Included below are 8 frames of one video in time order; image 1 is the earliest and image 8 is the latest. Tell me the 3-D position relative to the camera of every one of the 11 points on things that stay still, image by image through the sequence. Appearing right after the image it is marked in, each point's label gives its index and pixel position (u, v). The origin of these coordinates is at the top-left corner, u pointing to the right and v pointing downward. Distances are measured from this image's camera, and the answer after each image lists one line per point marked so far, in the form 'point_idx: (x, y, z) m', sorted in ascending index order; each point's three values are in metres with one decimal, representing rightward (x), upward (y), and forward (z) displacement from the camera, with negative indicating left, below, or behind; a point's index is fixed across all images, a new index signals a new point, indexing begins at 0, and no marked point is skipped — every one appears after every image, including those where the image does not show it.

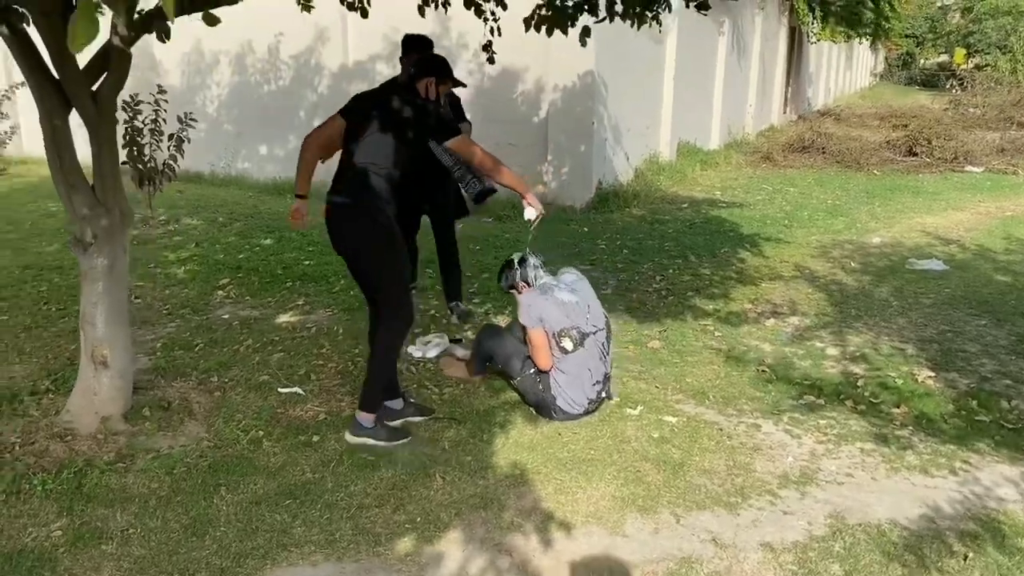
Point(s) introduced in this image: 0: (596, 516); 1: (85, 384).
0: (+0.3, -0.8, +3.2) m
1: (-1.8, -0.4, +3.7) m
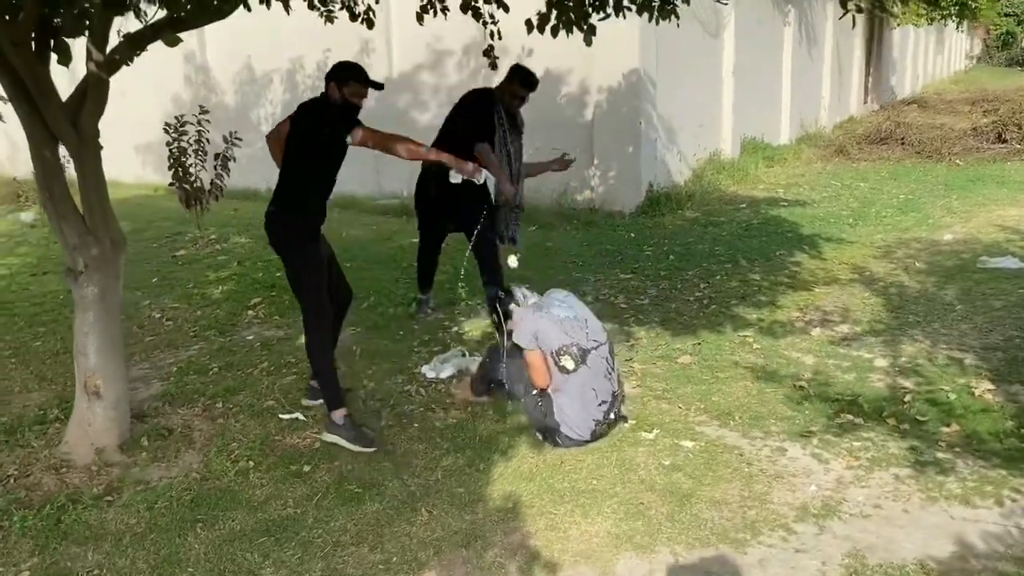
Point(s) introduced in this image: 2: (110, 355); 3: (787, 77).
0: (+0.2, -0.9, +2.9) m
1: (-1.8, -0.5, +3.7) m
2: (-1.6, -0.3, +3.7) m
3: (+3.8, +2.9, +12.7) m
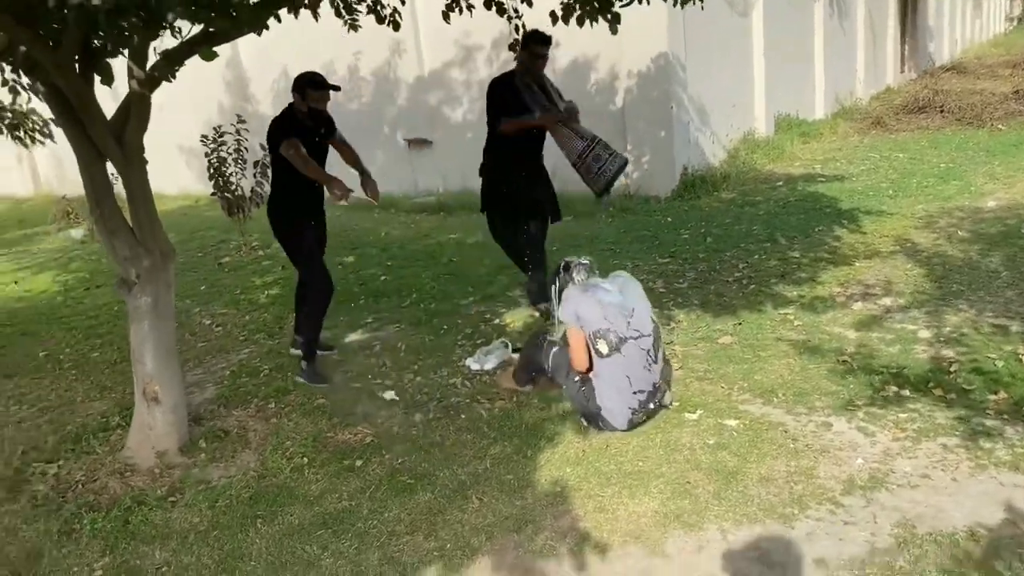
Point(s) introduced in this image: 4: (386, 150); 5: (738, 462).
0: (+0.4, -0.8, +3.0) m
1: (-1.6, -0.6, +3.8) m
2: (-1.5, -0.3, +3.8) m
3: (+4.2, +3.3, +12.5) m
4: (-1.4, +1.5, +9.8) m
5: (+0.8, -0.6, +3.3) m
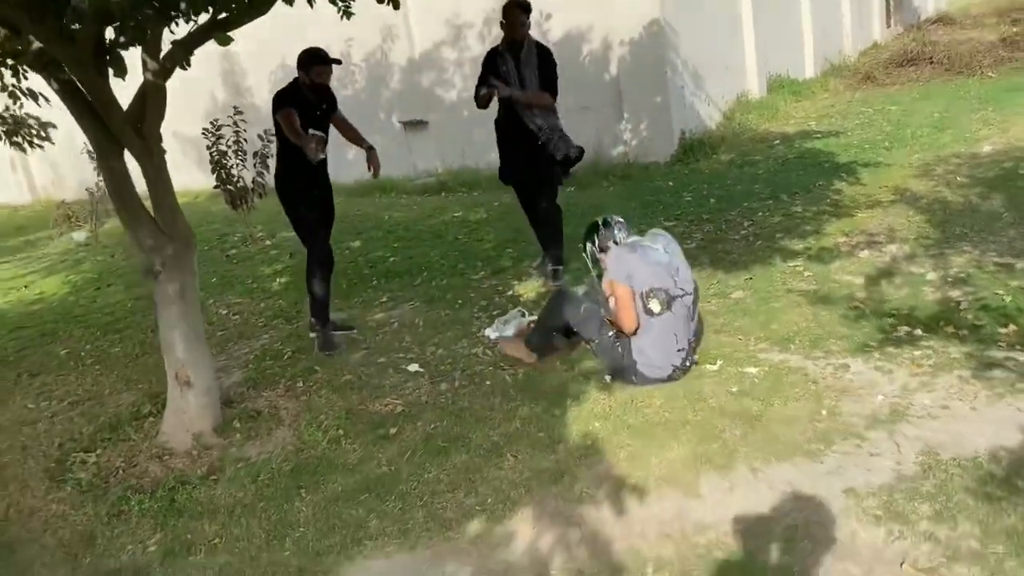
0: (+0.5, -0.6, +3.1) m
1: (-1.5, -0.5, +3.9) m
2: (-1.4, -0.3, +3.9) m
3: (+4.0, +3.8, +12.6) m
4: (-1.4, +1.7, +9.9) m
5: (+0.9, -0.4, +3.4) m
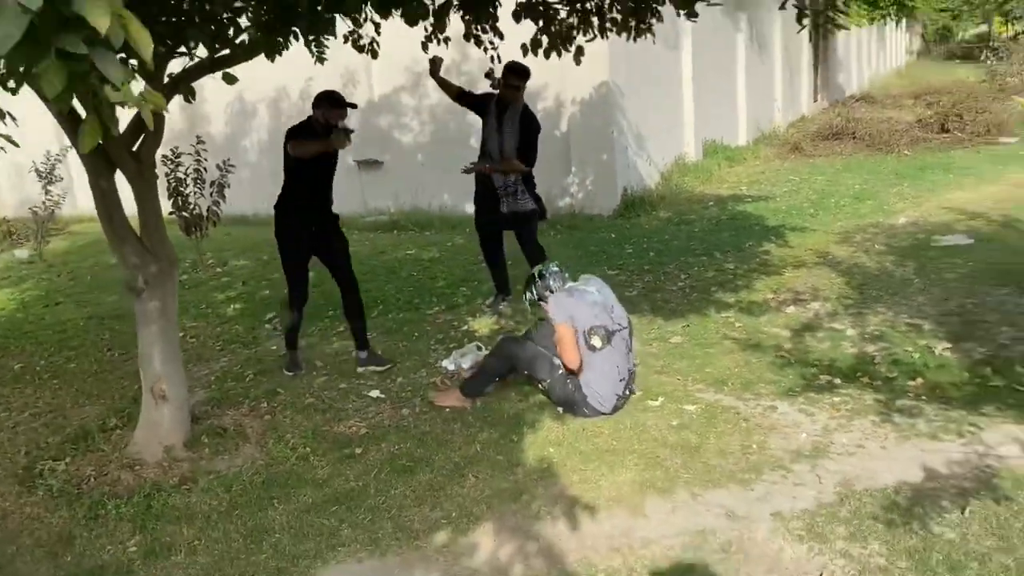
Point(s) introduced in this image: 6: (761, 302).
0: (+0.4, -0.8, +3.4) m
1: (-1.6, -0.6, +4.1) m
2: (-1.5, -0.3, +4.1) m
3: (+3.4, +3.0, +13.4) m
4: (-2.0, +1.3, +10.2) m
5: (+0.8, -0.6, +3.8) m
6: (+1.6, -0.1, +5.8) m
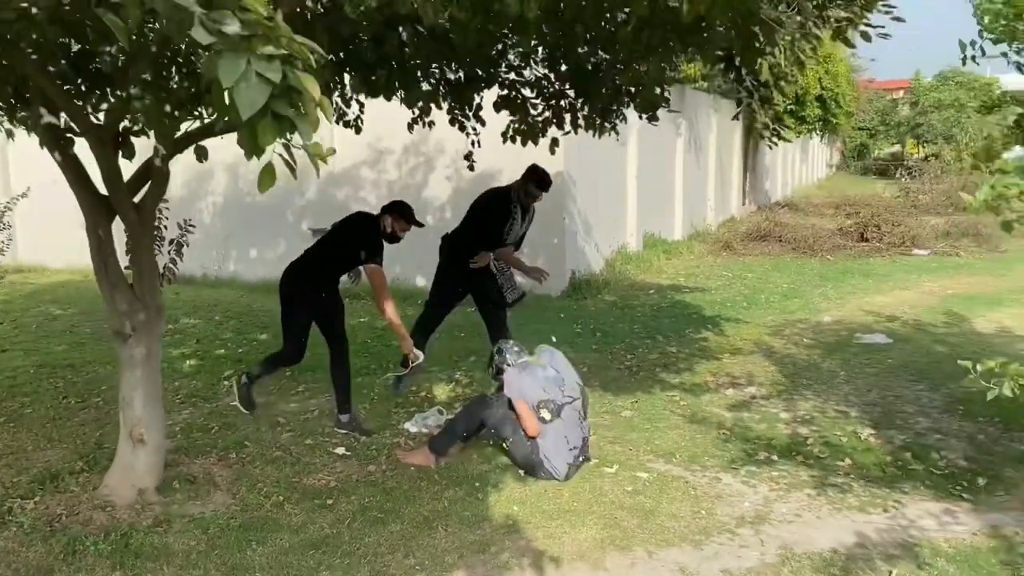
0: (+0.3, -1.1, +3.7) m
1: (-1.8, -0.8, +4.2) m
2: (-1.7, -0.6, +4.3) m
3: (+2.6, +1.7, +14.1) m
4: (-2.5, +0.6, +10.4) m
5: (+0.6, -1.0, +4.1) m
6: (+1.3, -0.7, +6.2) m
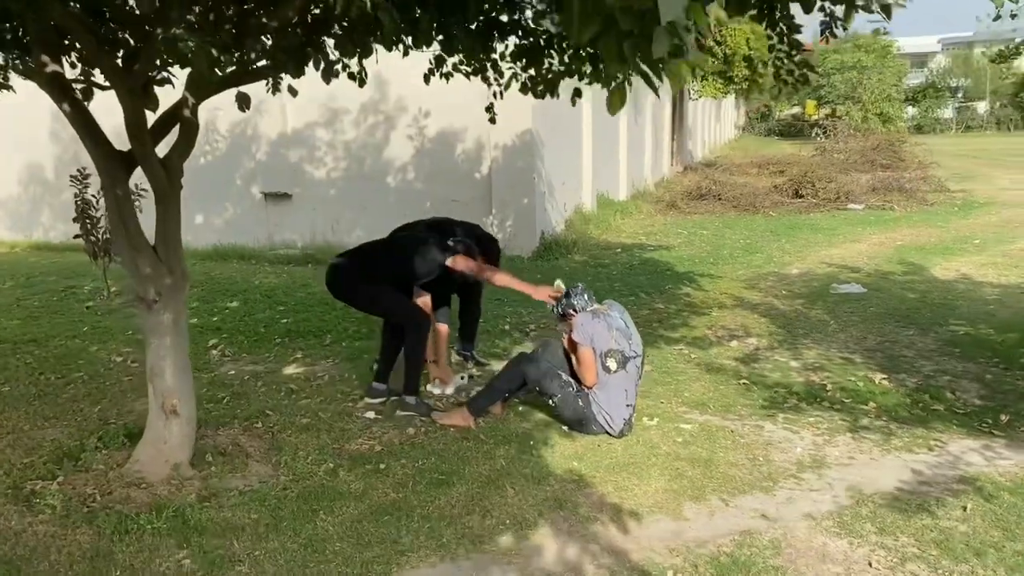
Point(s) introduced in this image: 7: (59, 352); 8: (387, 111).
0: (+0.6, -0.9, +3.6) m
1: (-1.6, -0.6, +4.0) m
2: (-1.5, -0.4, +4.0) m
3: (+1.7, +2.3, +14.2) m
4: (-2.9, +0.9, +9.9) m
5: (+0.9, -0.7, +4.1) m
6: (+1.3, -0.3, +6.3) m
7: (-3.1, -0.4, +6.2) m
8: (-1.3, +1.8, +9.4) m
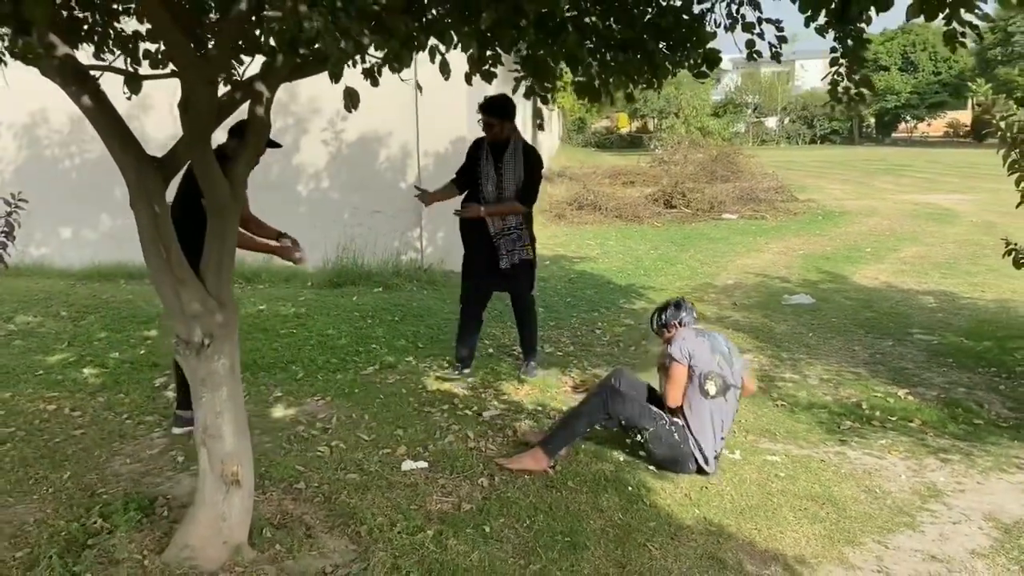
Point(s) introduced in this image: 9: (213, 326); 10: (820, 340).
0: (+1.1, -1.0, +3.3) m
1: (-1.1, -0.8, +3.2) m
2: (-1.0, -0.5, +3.2) m
3: (-0.1, +2.1, +13.9) m
4: (-3.7, +0.7, +8.7) m
5: (+1.3, -0.8, +3.8) m
6: (+1.3, -0.5, +6.1) m
7: (-3.1, -0.6, +5.1) m
8: (-2.0, +1.6, +8.6) m
9: (-1.0, -0.1, +3.2) m
10: (+2.2, -0.4, +6.5) m
